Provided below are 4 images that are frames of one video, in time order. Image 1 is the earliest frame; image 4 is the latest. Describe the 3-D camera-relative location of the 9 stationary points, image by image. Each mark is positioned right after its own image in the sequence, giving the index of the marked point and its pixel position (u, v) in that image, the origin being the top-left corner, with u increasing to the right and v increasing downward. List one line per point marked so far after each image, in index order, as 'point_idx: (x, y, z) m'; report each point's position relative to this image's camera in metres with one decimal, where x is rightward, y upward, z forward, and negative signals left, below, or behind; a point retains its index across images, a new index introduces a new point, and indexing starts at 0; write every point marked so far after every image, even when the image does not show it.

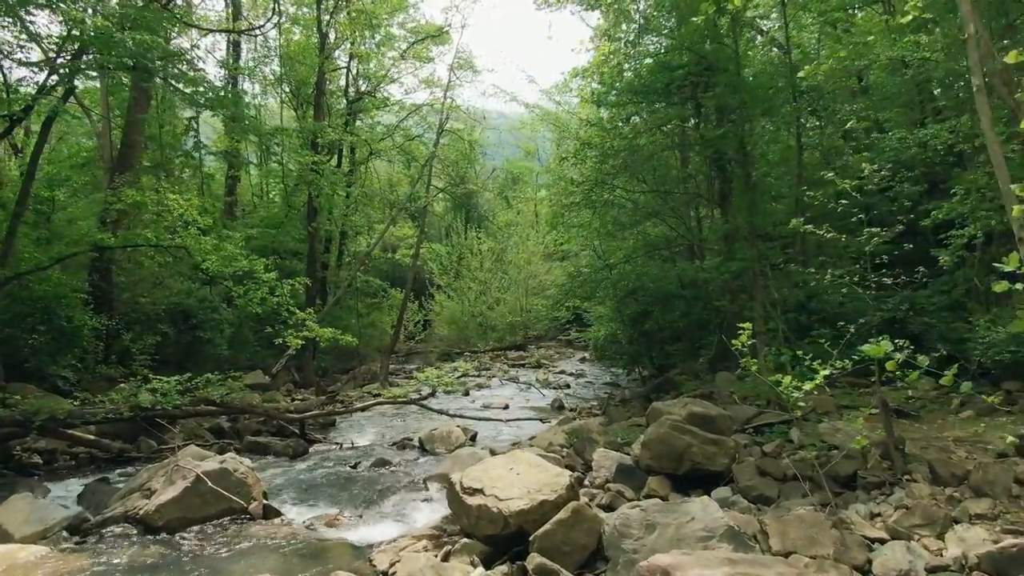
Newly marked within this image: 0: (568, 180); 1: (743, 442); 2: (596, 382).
0: (+1.4, +2.6, +15.1) m
1: (+2.6, -1.7, +7.1) m
2: (+2.6, -2.9, +19.3) m
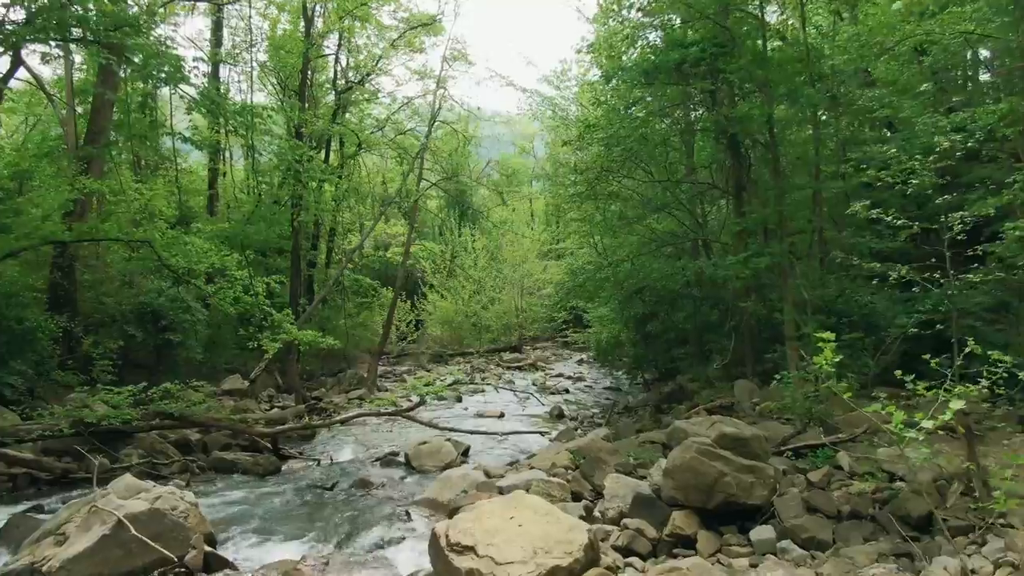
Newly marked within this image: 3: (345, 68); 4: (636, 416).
0: (+1.3, +2.6, +14.0) m
1: (+2.6, -1.7, +6.1) m
2: (+2.4, -2.9, +18.2) m
3: (-5.2, +6.8, +19.6) m
4: (+2.4, -2.4, +11.7) m
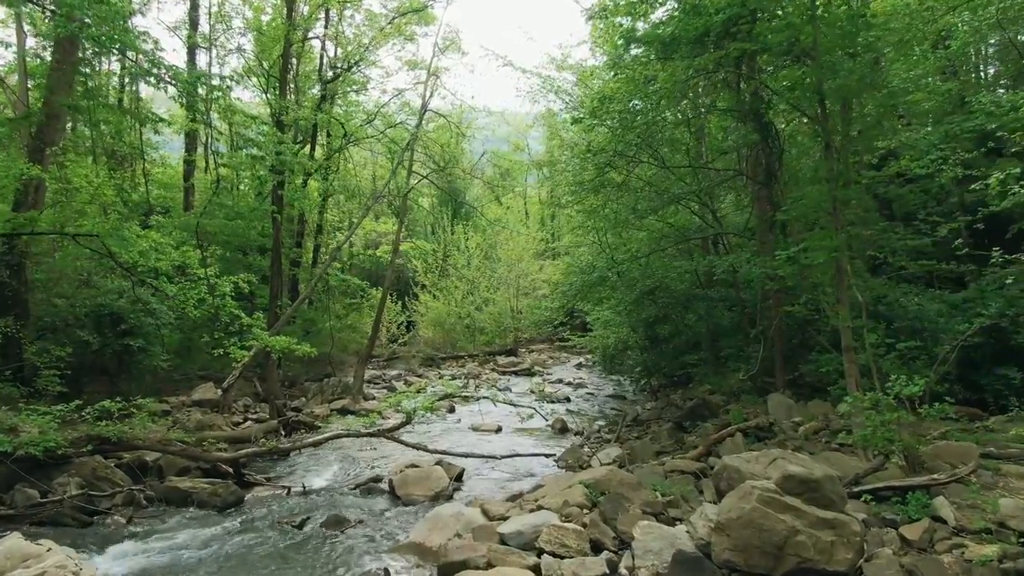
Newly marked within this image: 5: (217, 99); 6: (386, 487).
0: (+1.3, +2.6, +12.7) m
1: (+2.7, -1.7, +4.7) m
2: (+2.4, -2.9, +16.9) m
3: (-5.3, +6.8, +18.2) m
4: (+2.3, -2.4, +10.4) m
5: (-5.3, +3.4, +11.2) m
6: (-1.8, -2.8, +8.8) m
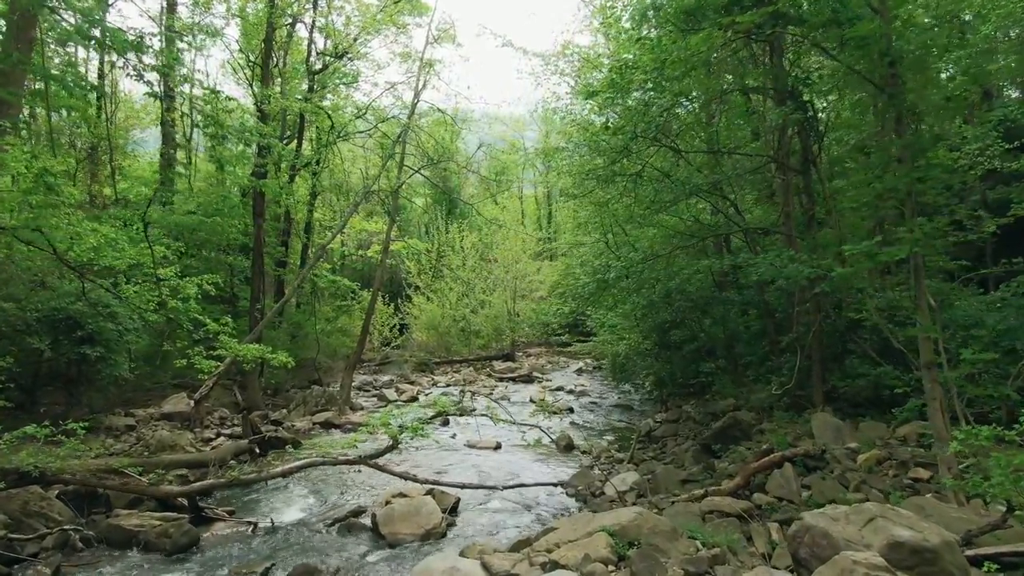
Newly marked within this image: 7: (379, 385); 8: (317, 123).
0: (+1.3, +2.6, +11.5) m
1: (+2.7, -1.8, +3.5) m
2: (+2.3, -2.9, +15.7) m
3: (-5.3, +6.7, +17.0) m
4: (+2.4, -2.4, +9.2) m
5: (-5.3, +3.4, +10.0) m
6: (-1.7, -2.8, +7.5) m
7: (-4.1, -3.0, +19.0) m
8: (-5.4, +4.6, +17.0) m
